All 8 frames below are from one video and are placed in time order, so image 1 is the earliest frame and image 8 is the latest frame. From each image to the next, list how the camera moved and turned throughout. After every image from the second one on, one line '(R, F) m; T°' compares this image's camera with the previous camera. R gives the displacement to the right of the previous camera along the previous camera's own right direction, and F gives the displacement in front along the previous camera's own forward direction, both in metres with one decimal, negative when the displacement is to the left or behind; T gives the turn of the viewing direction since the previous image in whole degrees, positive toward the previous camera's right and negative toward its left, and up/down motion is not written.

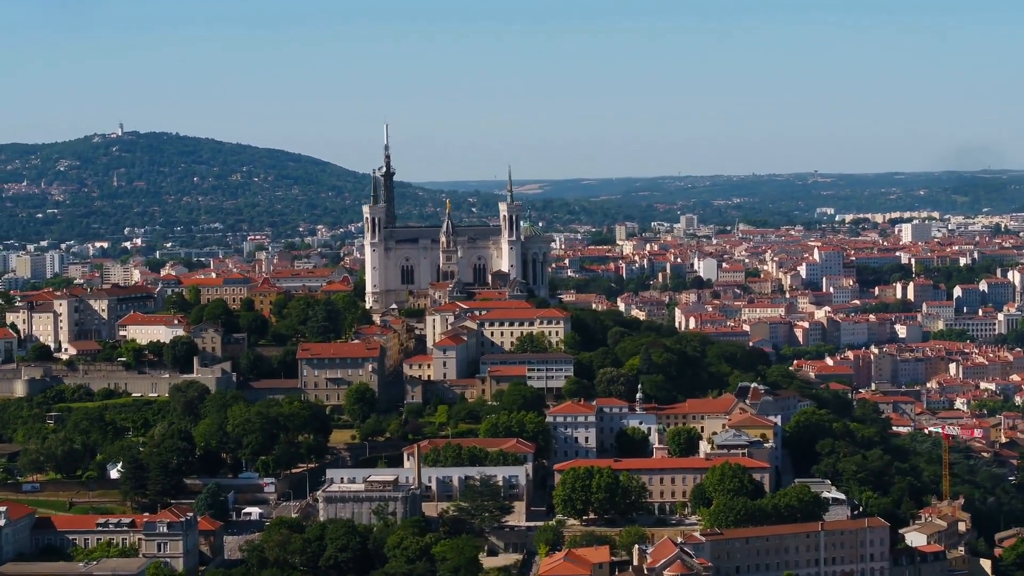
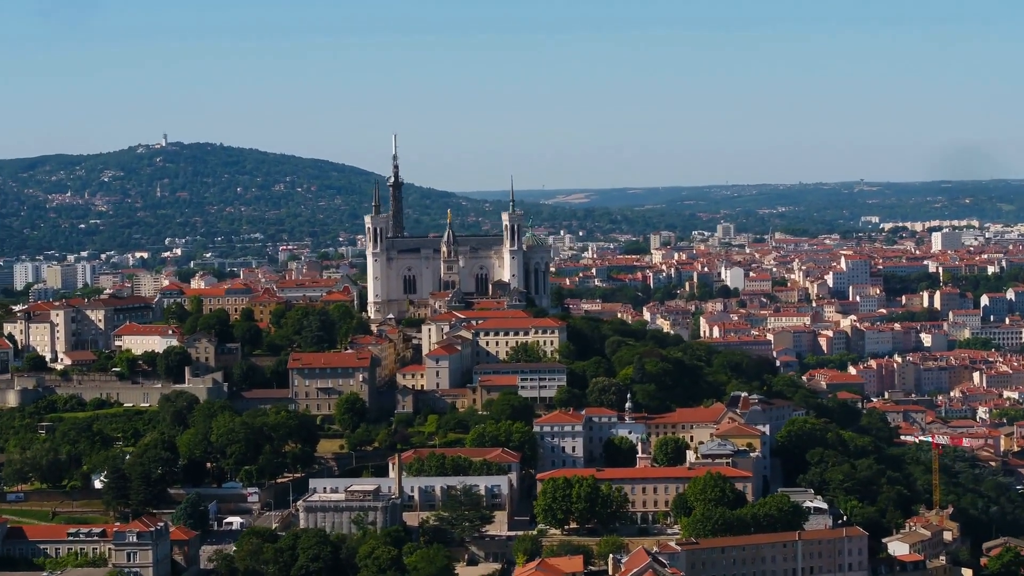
(+1.1, 0.0) m; -1°
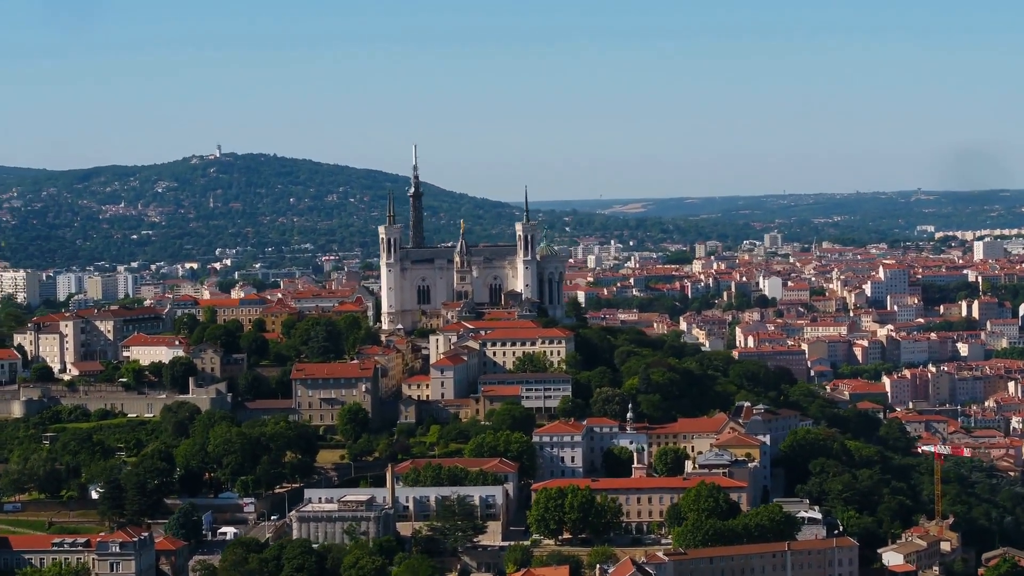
(+1.0, 0.0) m; -1°
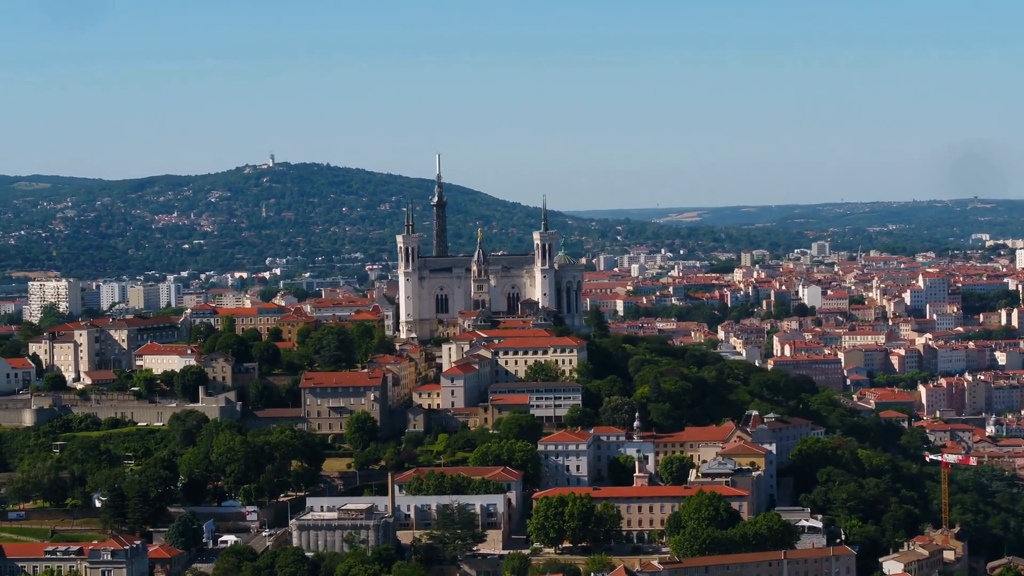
(+0.9, 0.0) m; -1°
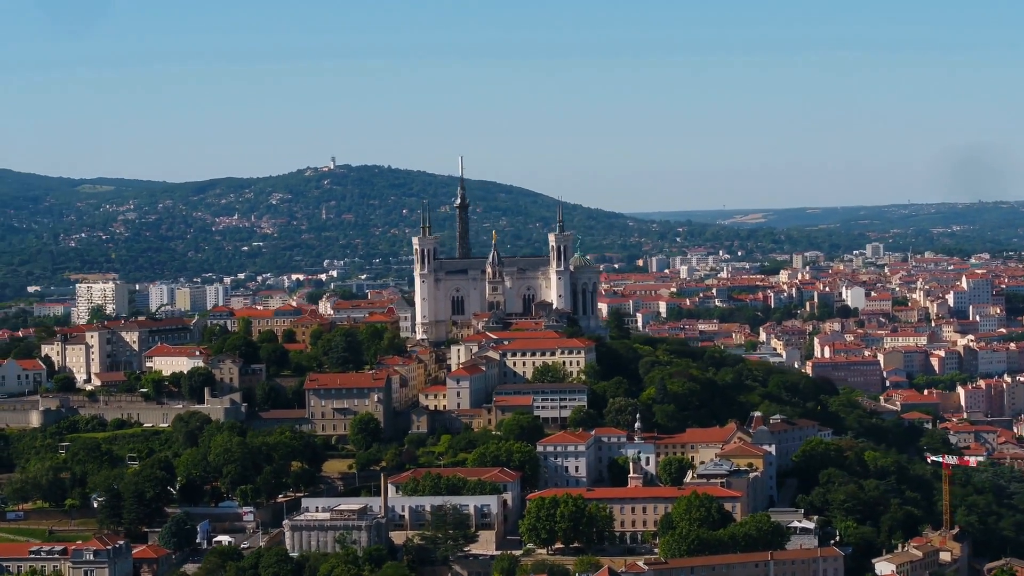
(+1.2, -0.1) m; -1°
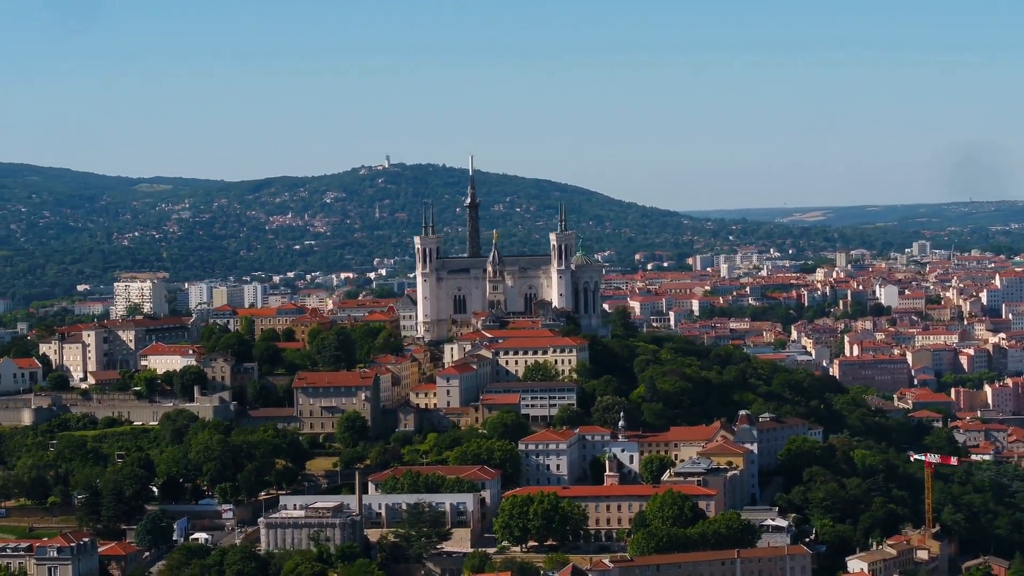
(+1.4, -0.2) m; -1°
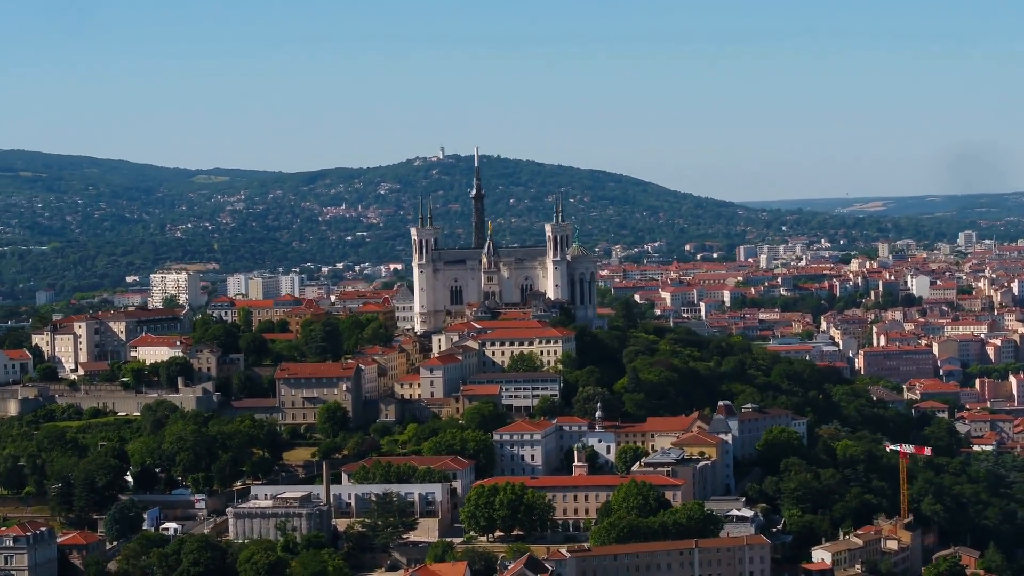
(+1.5, -0.2) m; -1°
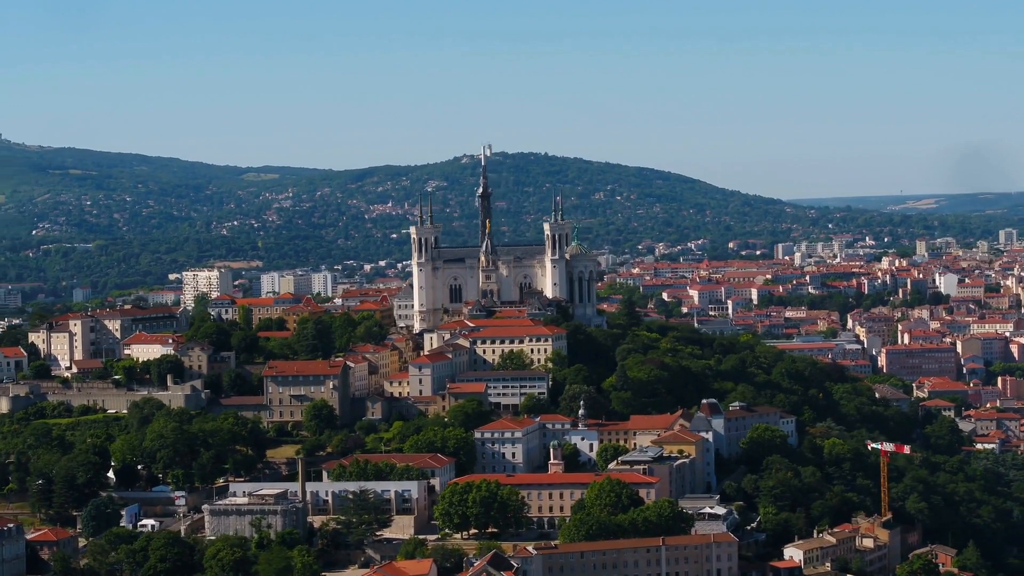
(+1.2, -0.2) m; -1°
